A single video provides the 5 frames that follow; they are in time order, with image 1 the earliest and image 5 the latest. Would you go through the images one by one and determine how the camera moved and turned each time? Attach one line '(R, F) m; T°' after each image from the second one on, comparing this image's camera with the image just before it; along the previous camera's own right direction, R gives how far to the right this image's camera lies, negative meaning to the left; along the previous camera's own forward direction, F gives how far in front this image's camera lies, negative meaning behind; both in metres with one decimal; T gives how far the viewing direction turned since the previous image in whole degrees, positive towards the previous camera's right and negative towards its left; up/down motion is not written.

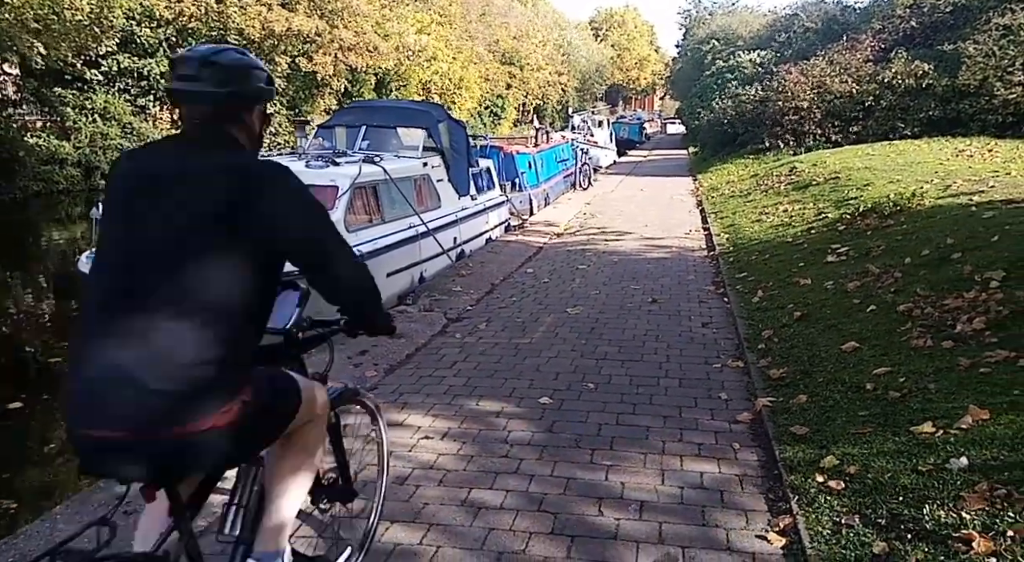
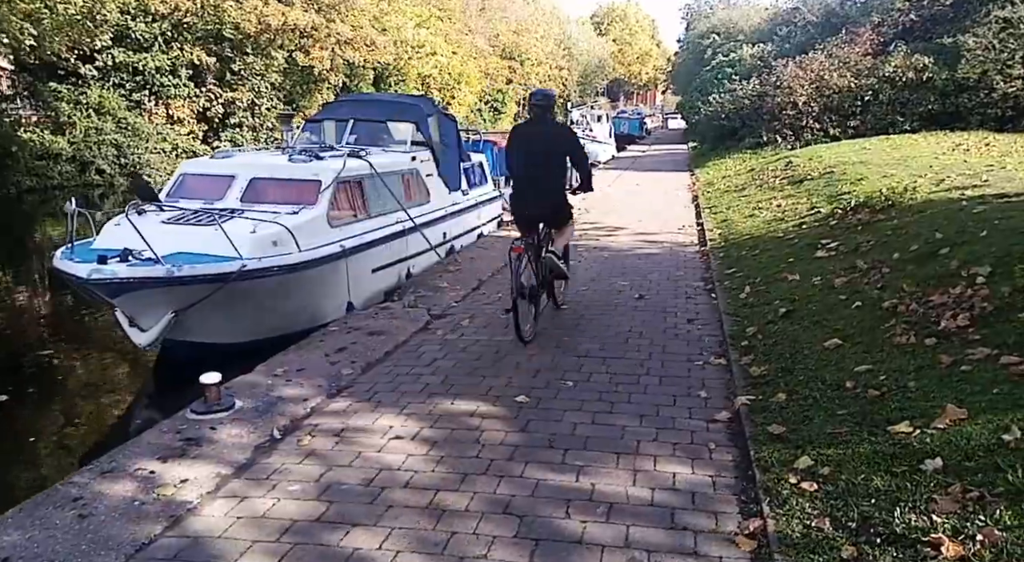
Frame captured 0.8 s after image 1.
(+0.2, +0.1) m; 0°
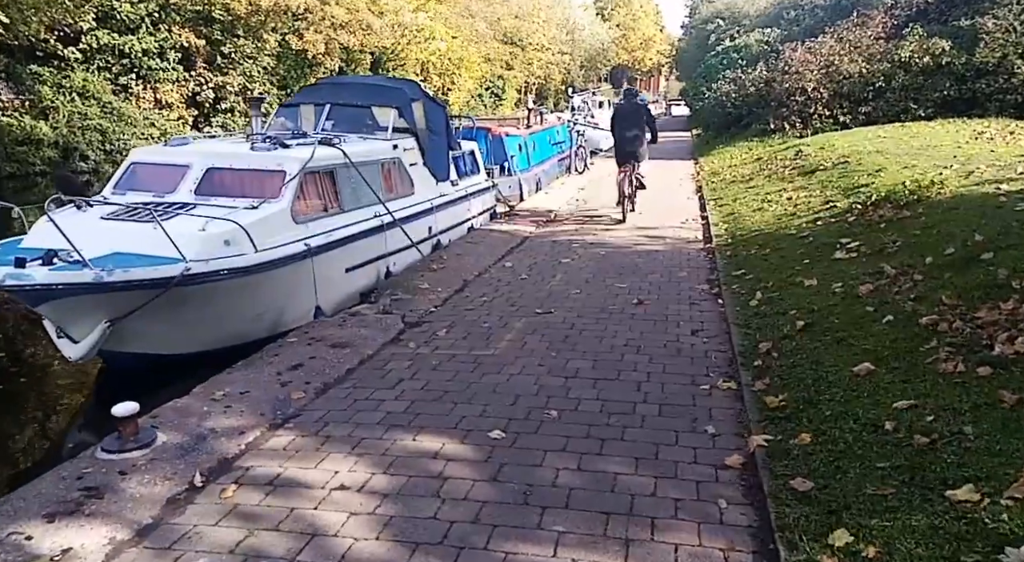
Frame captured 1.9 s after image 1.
(+0.2, +1.0) m; 0°
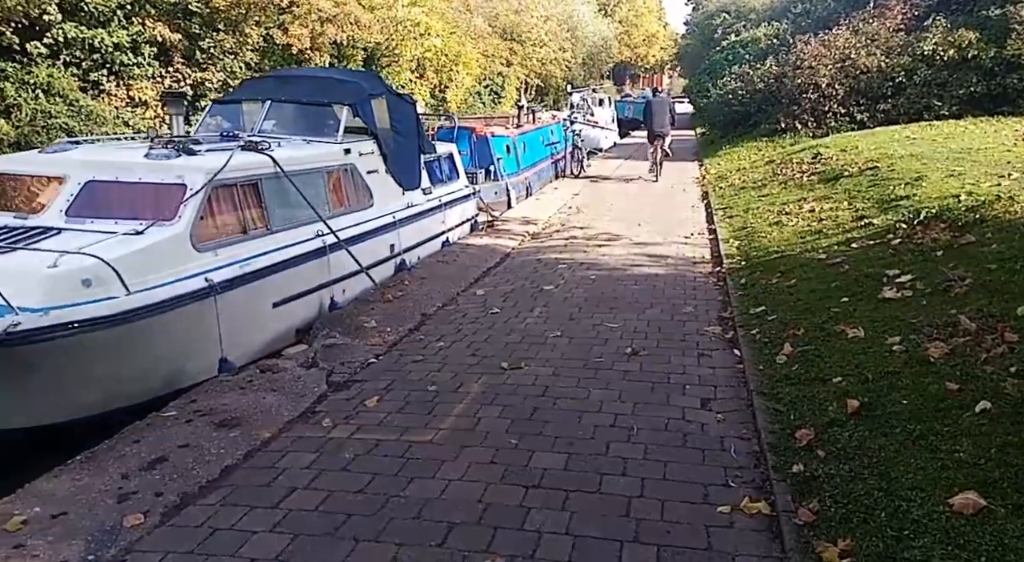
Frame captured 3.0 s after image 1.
(+0.4, +1.8) m; 0°
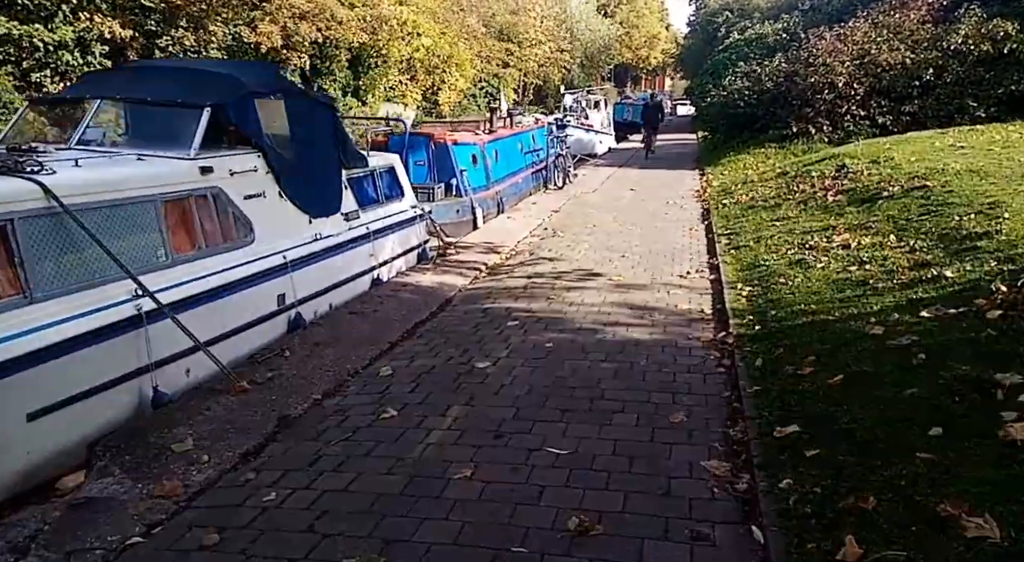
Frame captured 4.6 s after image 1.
(+0.7, +2.8) m; 0°
